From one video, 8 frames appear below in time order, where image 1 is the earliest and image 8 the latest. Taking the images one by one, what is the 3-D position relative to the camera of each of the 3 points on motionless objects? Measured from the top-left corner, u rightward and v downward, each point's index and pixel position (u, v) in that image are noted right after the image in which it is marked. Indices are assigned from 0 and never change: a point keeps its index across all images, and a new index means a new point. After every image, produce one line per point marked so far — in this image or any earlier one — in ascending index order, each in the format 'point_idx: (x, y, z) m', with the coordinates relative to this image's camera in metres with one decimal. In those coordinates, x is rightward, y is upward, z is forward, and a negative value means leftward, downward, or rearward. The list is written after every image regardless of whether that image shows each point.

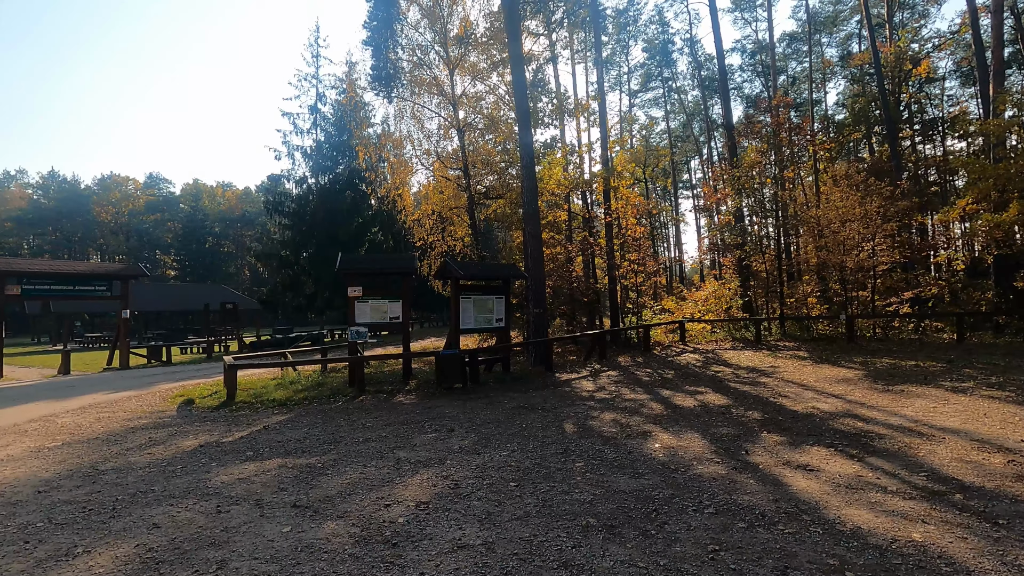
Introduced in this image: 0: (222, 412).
0: (-4.7, -2.0, +8.8) m
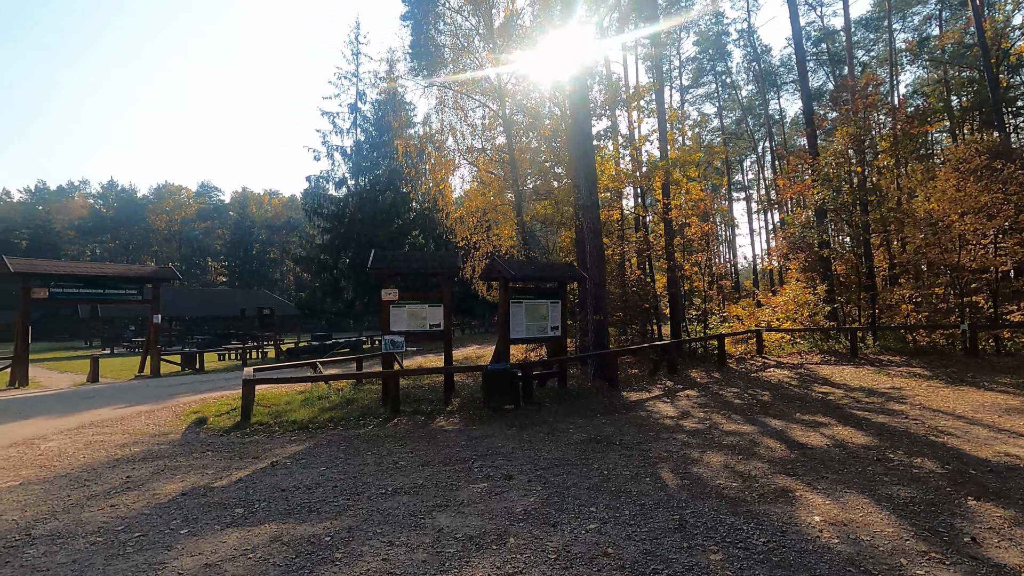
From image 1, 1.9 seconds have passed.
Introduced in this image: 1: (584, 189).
0: (-3.8, -2.1, +7.4) m
1: (+1.7, +2.2, +12.4) m
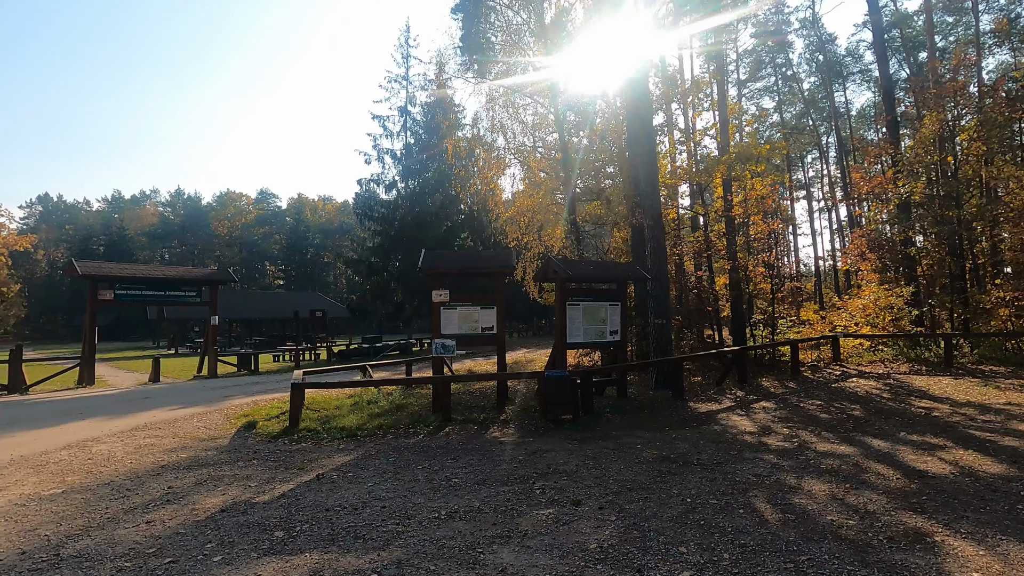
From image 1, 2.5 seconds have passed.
0: (-3.1, -2.1, +7.1) m
1: (+2.9, +2.2, +11.6) m
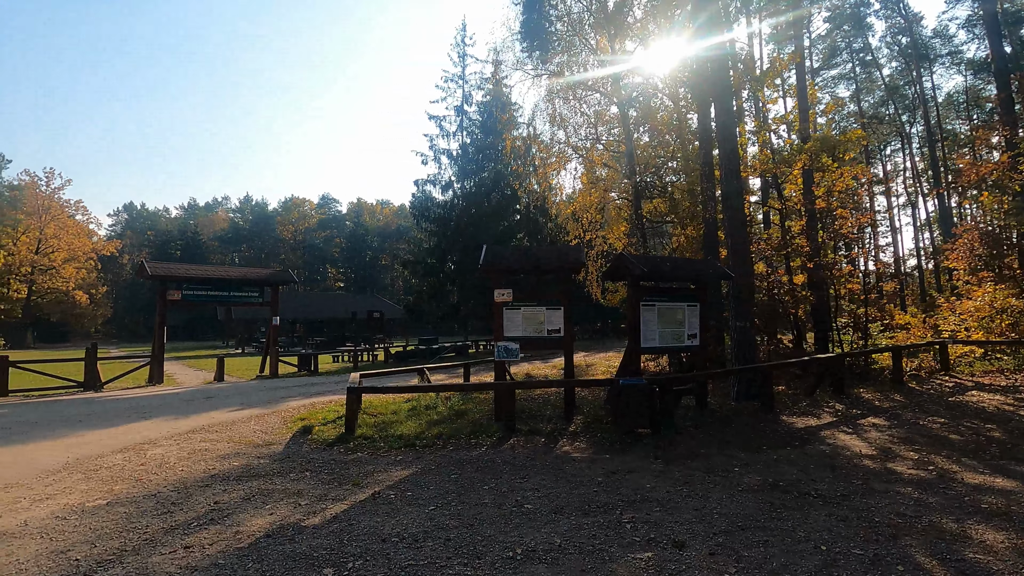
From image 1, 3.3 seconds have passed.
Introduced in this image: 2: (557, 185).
0: (-2.2, -2.0, +6.6) m
1: (+4.1, +2.2, +10.5) m
2: (+1.4, +3.2, +16.8) m
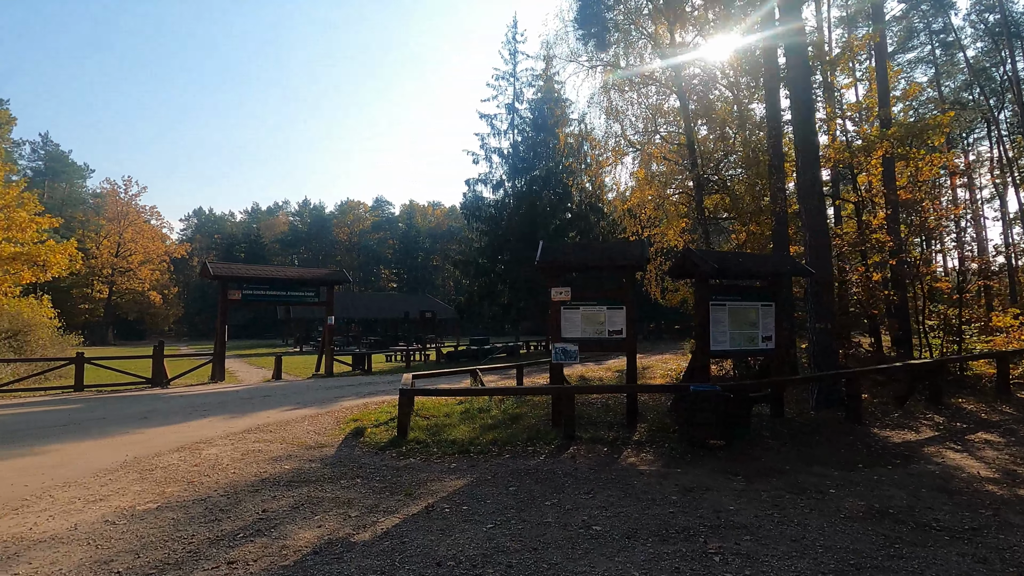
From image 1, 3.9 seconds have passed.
0: (-1.5, -2.0, +6.3) m
1: (+5.2, +2.3, +9.7) m
2: (+3.1, +3.2, +16.2) m
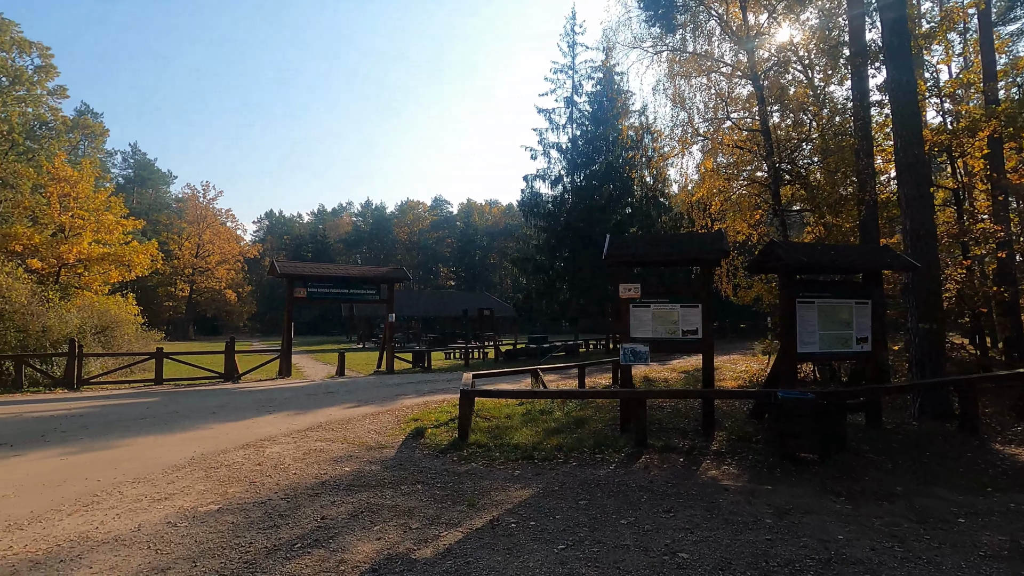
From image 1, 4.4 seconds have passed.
0: (-0.7, -2.0, +6.1) m
1: (+6.2, +2.3, +8.7) m
2: (+4.8, +3.3, +15.4) m
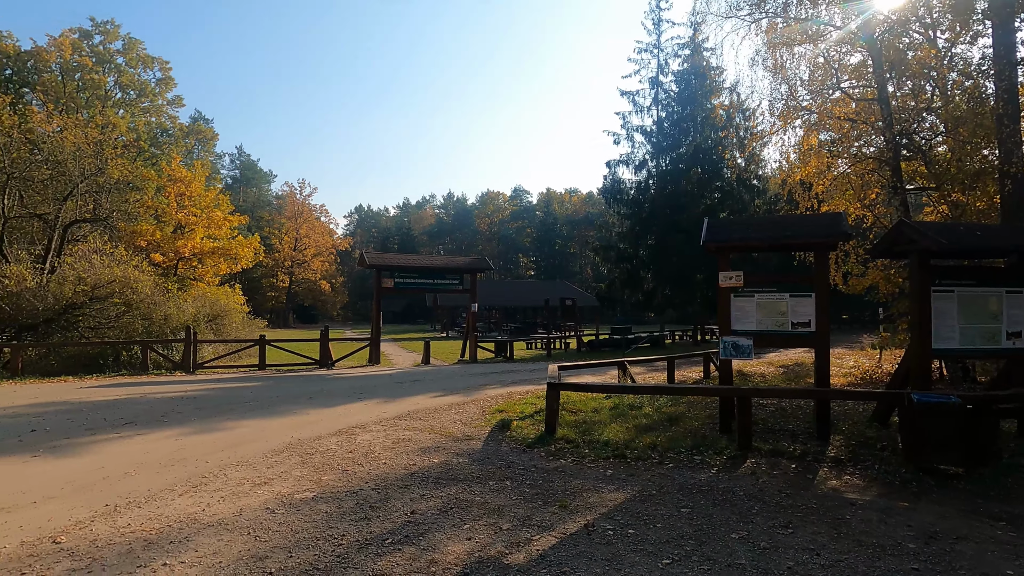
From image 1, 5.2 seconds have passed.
0: (+0.3, -1.9, +5.9) m
1: (+7.5, +2.5, +7.3) m
2: (+7.1, +3.6, +14.1) m
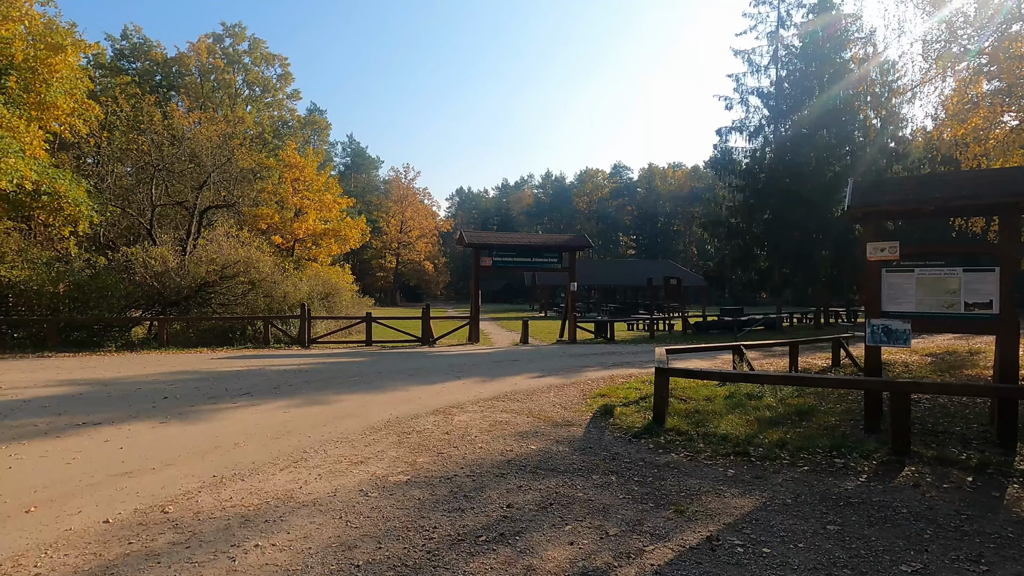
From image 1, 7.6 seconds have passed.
0: (+1.3, -1.6, +5.3) m
1: (+8.7, +2.8, +5.3) m
2: (+9.5, +4.2, +12.0) m
